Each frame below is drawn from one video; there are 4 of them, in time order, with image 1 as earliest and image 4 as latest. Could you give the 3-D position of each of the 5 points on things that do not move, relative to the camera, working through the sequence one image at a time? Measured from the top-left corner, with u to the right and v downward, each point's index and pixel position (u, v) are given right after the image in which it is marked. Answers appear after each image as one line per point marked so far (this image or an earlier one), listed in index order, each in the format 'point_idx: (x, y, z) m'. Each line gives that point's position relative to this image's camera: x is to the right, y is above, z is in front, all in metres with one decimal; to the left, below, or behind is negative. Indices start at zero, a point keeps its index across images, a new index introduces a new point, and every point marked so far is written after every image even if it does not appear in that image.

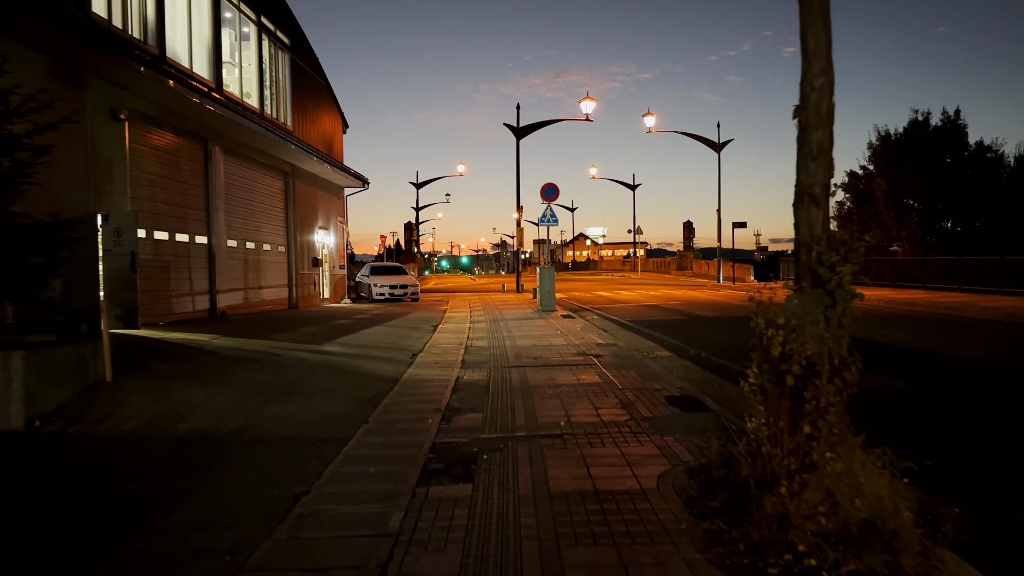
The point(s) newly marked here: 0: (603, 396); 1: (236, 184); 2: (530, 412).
0: (+0.9, -1.1, +7.7) m
1: (-6.3, +2.4, +17.7) m
2: (+0.2, -1.1, +7.1) m
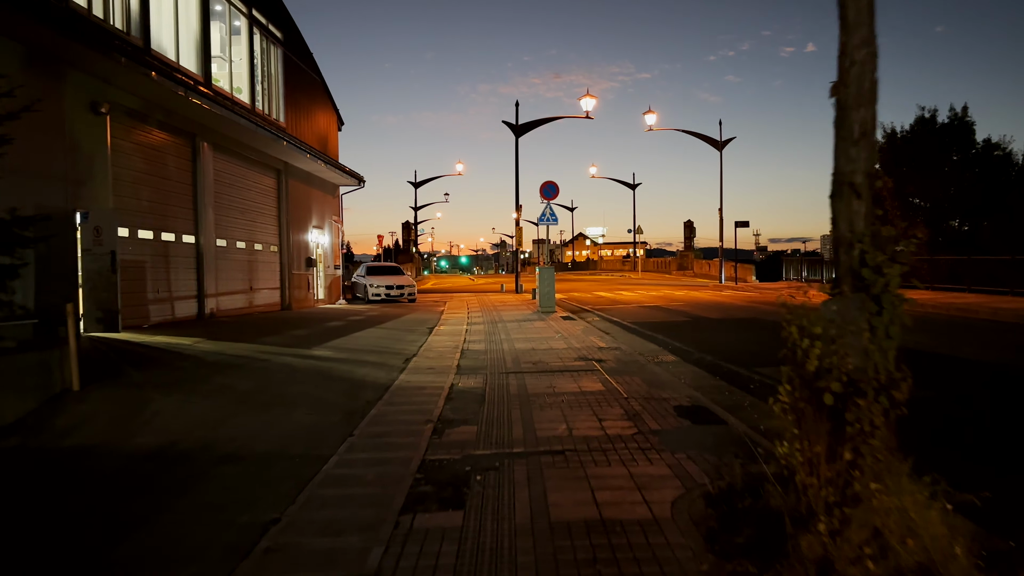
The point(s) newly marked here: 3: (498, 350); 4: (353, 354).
0: (+0.9, -1.1, +7.1) m
1: (-6.4, +2.4, +17.2) m
2: (+0.1, -1.2, +6.6) m
3: (-0.2, -1.0, +11.8) m
4: (-2.3, -0.9, +11.0) m
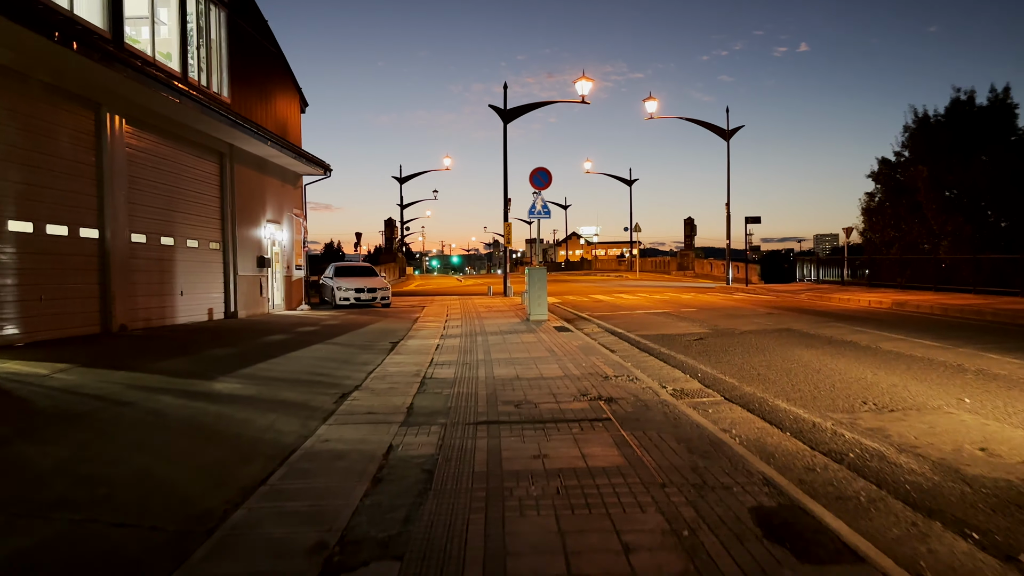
0: (+0.7, -1.2, +4.2) m
1: (-6.7, +2.3, +14.2) m
2: (-0.1, -1.3, +3.6) m
3: (-0.5, -1.0, +8.9) m
4: (-2.5, -1.0, +8.0) m
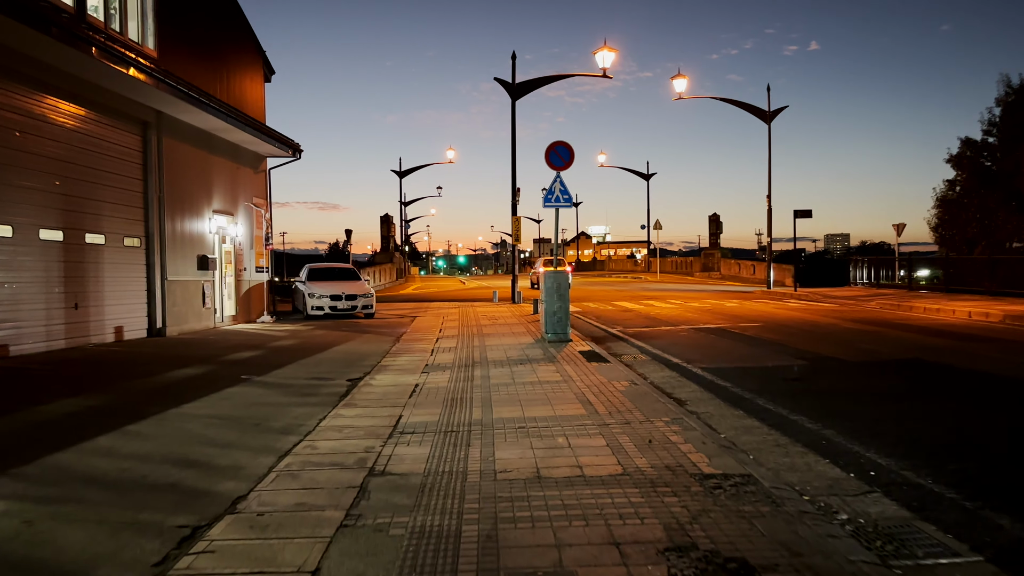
0: (+0.7, -1.3, +0.2) m
1: (-6.5, +2.1, +10.3) m
2: (0.0, -1.4, -0.4) m
3: (-0.4, -1.2, +4.9) m
4: (-2.5, -1.2, +4.1) m
